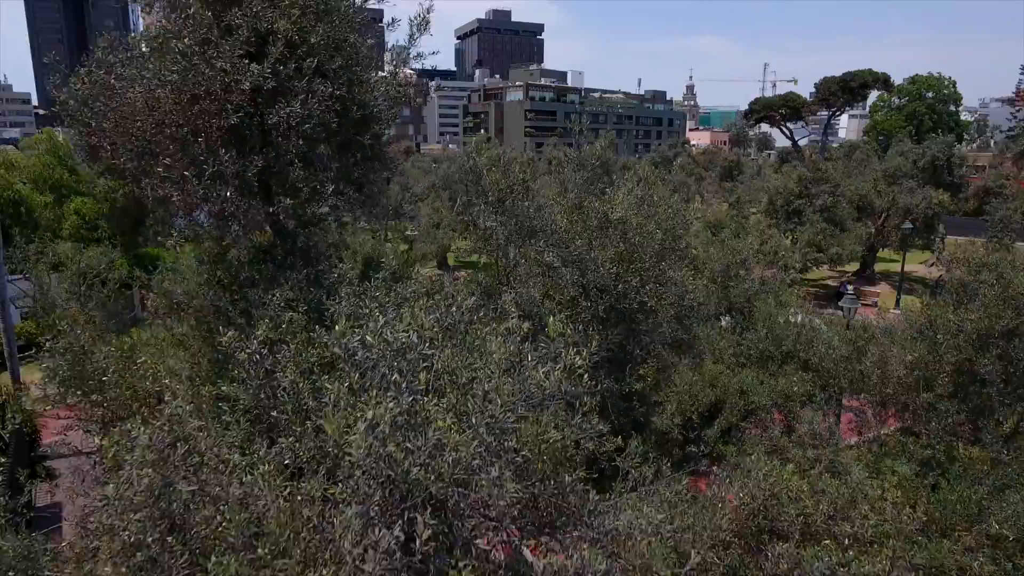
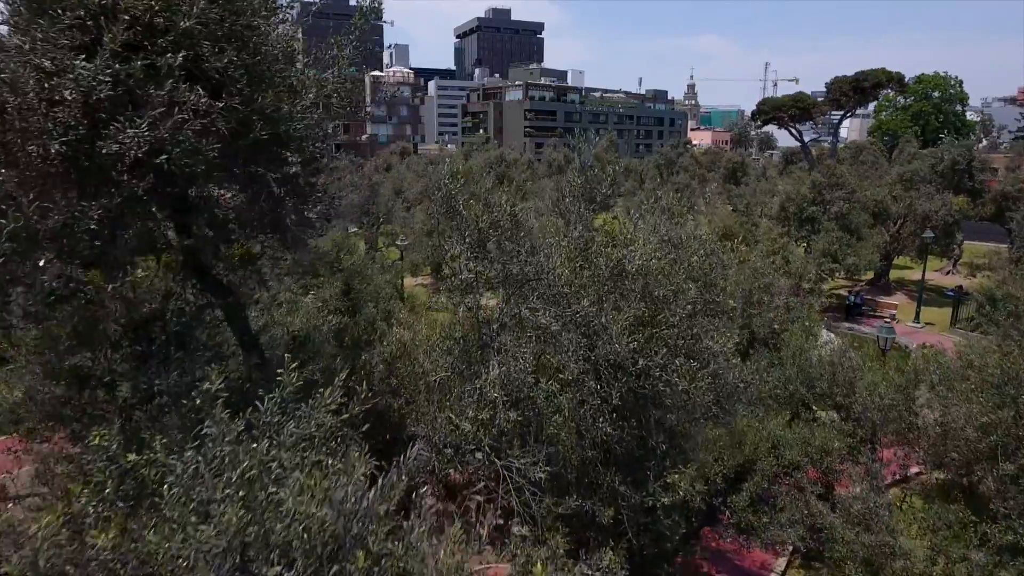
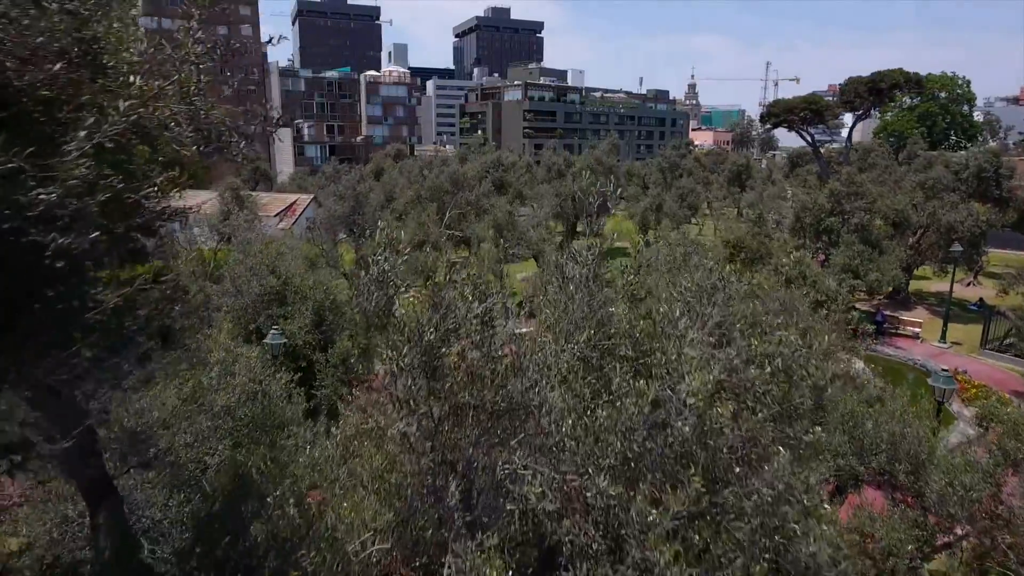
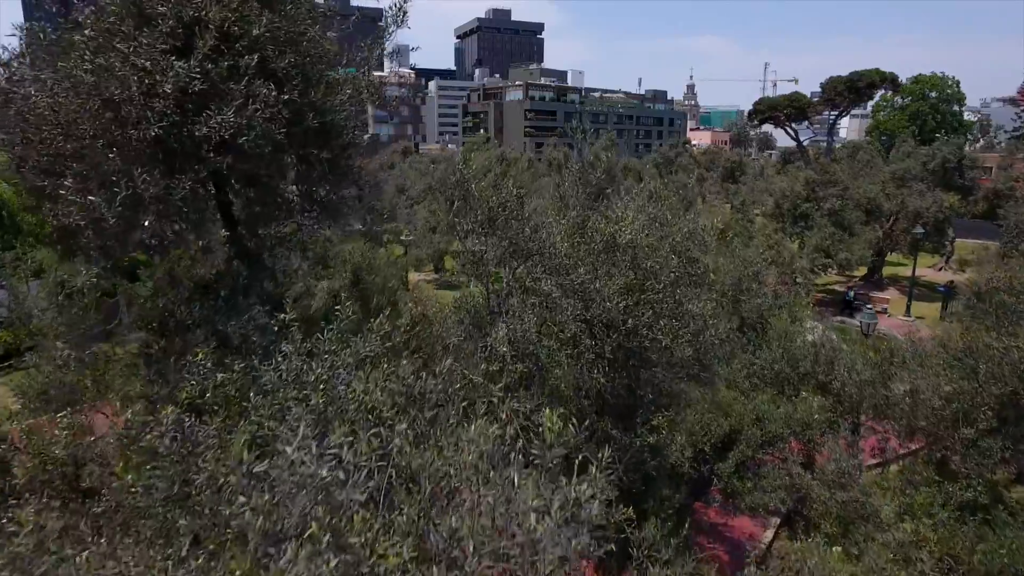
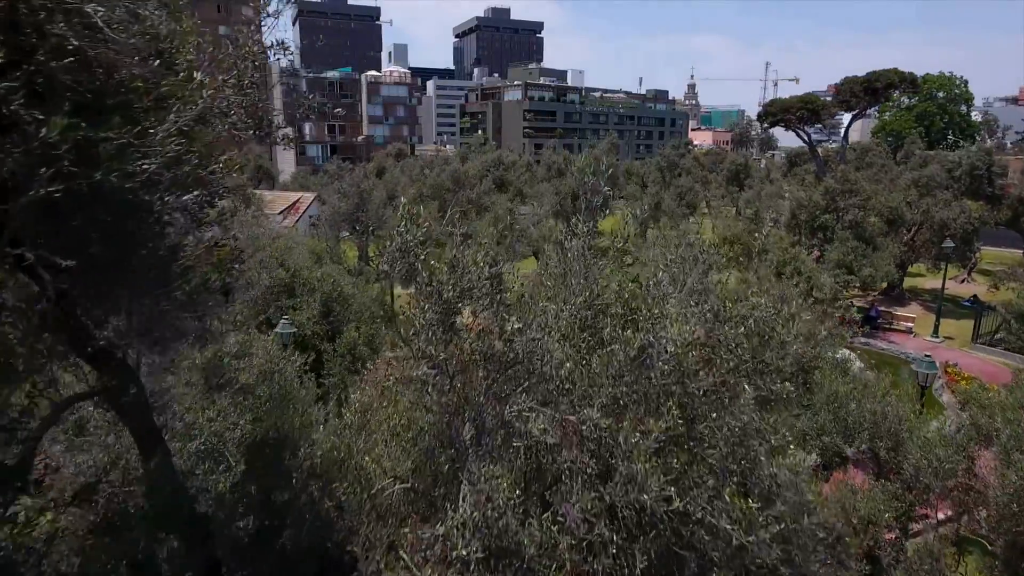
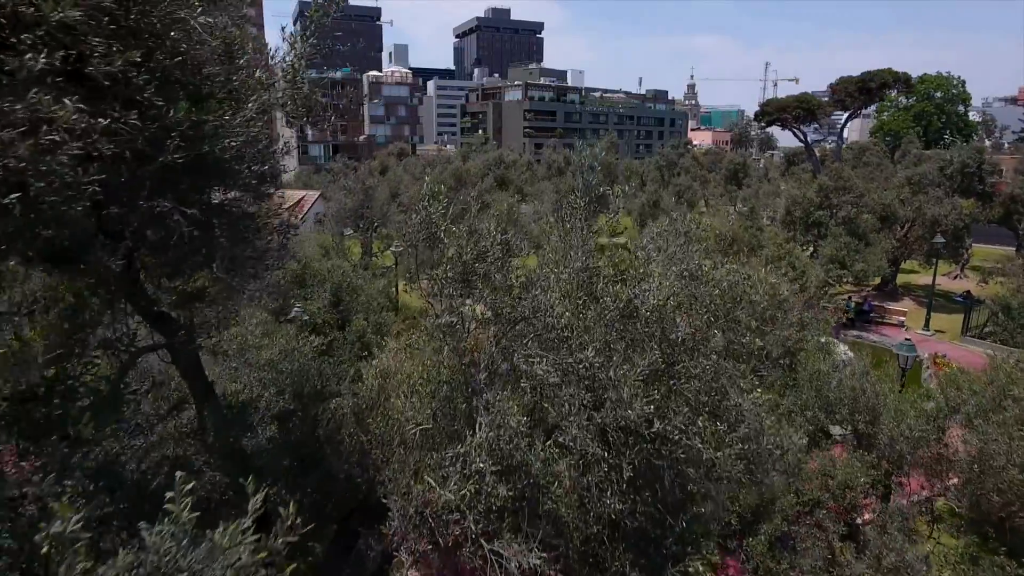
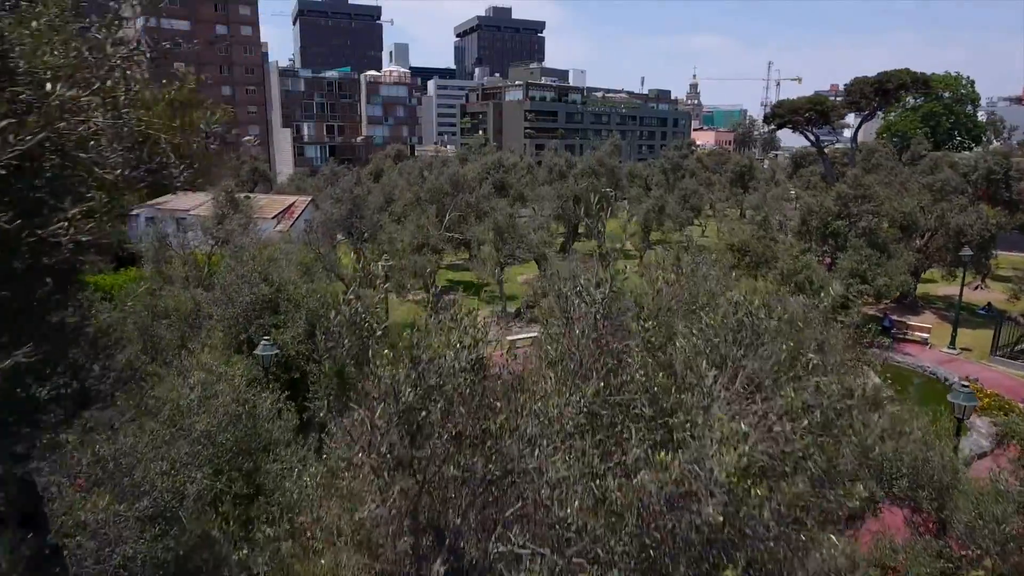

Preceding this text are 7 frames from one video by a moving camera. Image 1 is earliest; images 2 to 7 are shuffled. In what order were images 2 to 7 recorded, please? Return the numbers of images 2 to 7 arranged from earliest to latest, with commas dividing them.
4, 2, 6, 5, 3, 7
